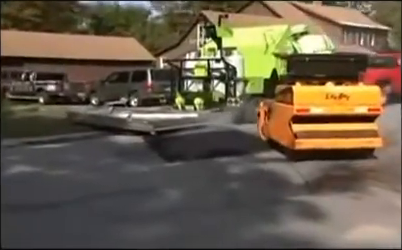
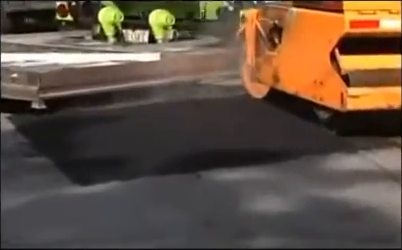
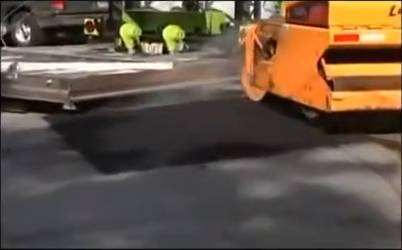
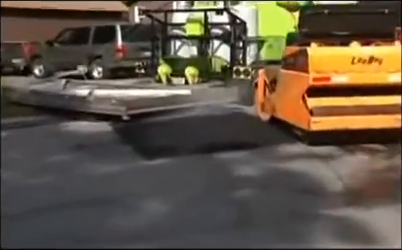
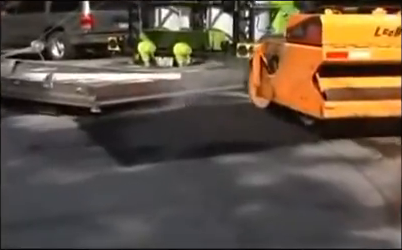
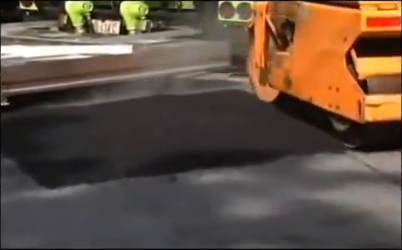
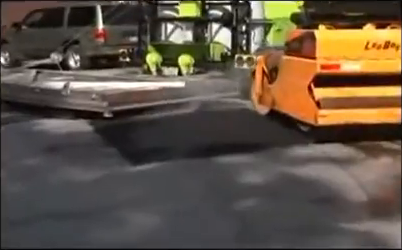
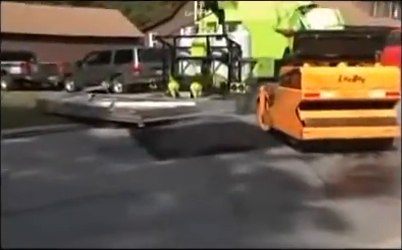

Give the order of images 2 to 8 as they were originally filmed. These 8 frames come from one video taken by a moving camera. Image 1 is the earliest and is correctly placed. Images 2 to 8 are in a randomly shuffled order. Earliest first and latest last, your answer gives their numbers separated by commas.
8, 4, 7, 5, 3, 2, 6
